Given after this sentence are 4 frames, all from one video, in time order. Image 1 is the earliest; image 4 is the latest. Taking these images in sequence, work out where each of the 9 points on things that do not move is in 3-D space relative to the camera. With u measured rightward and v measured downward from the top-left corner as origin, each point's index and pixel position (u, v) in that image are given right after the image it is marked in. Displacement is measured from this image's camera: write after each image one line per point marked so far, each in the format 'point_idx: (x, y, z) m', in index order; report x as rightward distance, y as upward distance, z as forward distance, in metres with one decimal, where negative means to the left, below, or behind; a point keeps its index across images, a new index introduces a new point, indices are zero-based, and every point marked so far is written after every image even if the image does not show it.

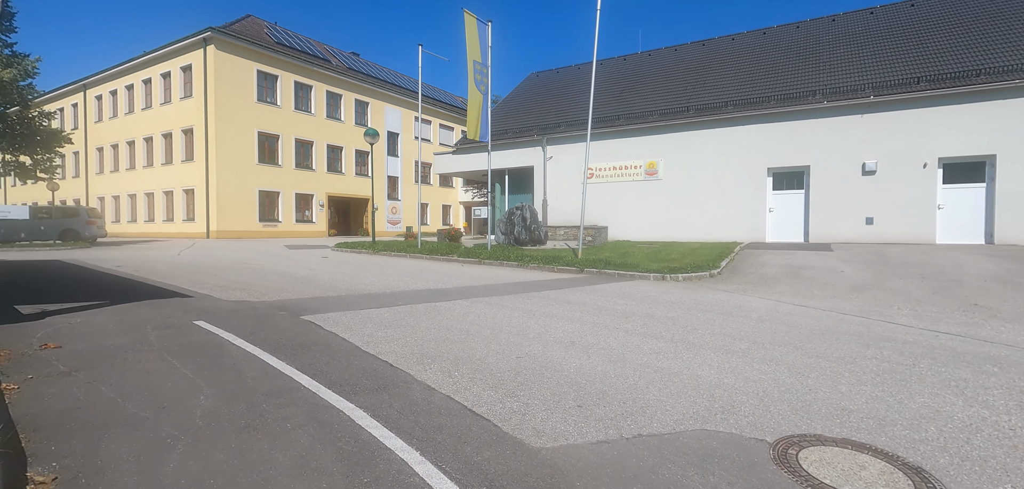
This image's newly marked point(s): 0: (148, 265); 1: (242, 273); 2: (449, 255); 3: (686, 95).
0: (-8.7, -0.5, +11.8) m
1: (-5.5, -0.6, +10.2) m
2: (-1.9, -0.3, +15.0) m
3: (+6.9, +5.9, +19.9) m
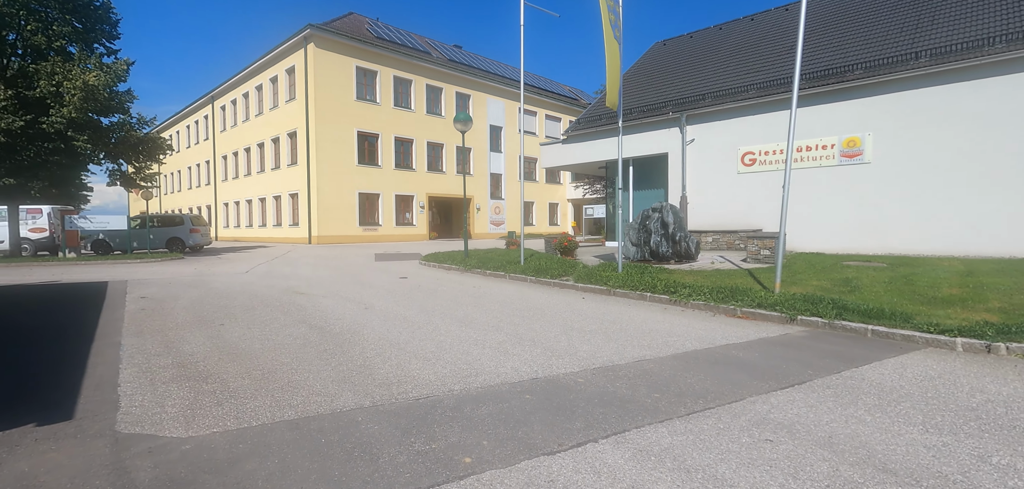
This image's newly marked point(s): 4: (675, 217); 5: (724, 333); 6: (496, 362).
0: (-6.2, -1.0, +9.1) m
1: (-3.5, -1.1, +6.9) m
2: (+1.1, -0.7, +10.8) m
3: (+10.7, +5.6, +13.7) m
4: (+4.1, +0.7, +12.7) m
5: (+2.8, -1.2, +6.5) m
6: (-0.2, -1.2, +5.1) m
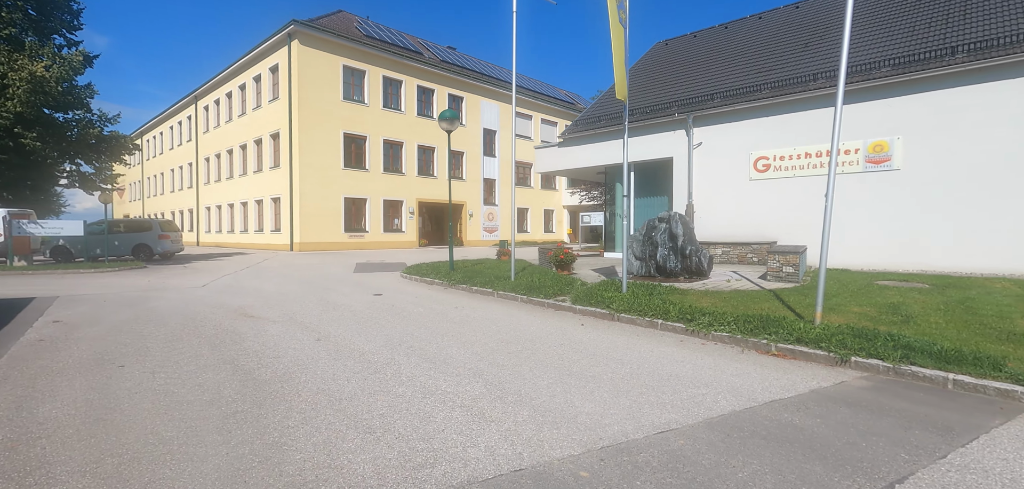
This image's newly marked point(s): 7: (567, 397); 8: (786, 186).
0: (-6.5, -1.2, +7.6) m
1: (-3.7, -1.3, +5.4) m
2: (+0.9, -1.0, +9.4) m
3: (+10.5, +5.2, +12.4) m
4: (+3.9, +0.4, +11.3) m
5: (+2.6, -1.4, +5.1) m
6: (-0.3, -1.4, +3.7) m
7: (+0.5, -1.4, +4.6) m
8: (+7.5, +1.6, +13.7) m
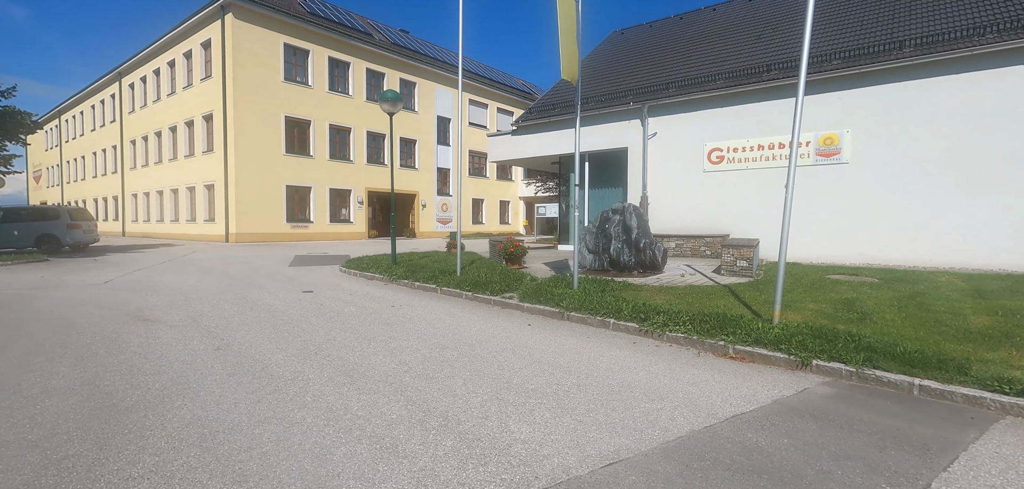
0: (-7.3, -1.1, +6.3) m
1: (-4.3, -1.2, +4.3) m
2: (-0.1, -0.9, +8.7) m
3: (+9.2, +5.4, +12.4) m
4: (+2.7, +0.5, +10.8) m
5: (+1.9, -1.3, +4.6) m
6: (-0.8, -1.4, +2.9) m
7: (-0.1, -1.3, +3.9) m
8: (+6.2, +1.8, +13.5) m
